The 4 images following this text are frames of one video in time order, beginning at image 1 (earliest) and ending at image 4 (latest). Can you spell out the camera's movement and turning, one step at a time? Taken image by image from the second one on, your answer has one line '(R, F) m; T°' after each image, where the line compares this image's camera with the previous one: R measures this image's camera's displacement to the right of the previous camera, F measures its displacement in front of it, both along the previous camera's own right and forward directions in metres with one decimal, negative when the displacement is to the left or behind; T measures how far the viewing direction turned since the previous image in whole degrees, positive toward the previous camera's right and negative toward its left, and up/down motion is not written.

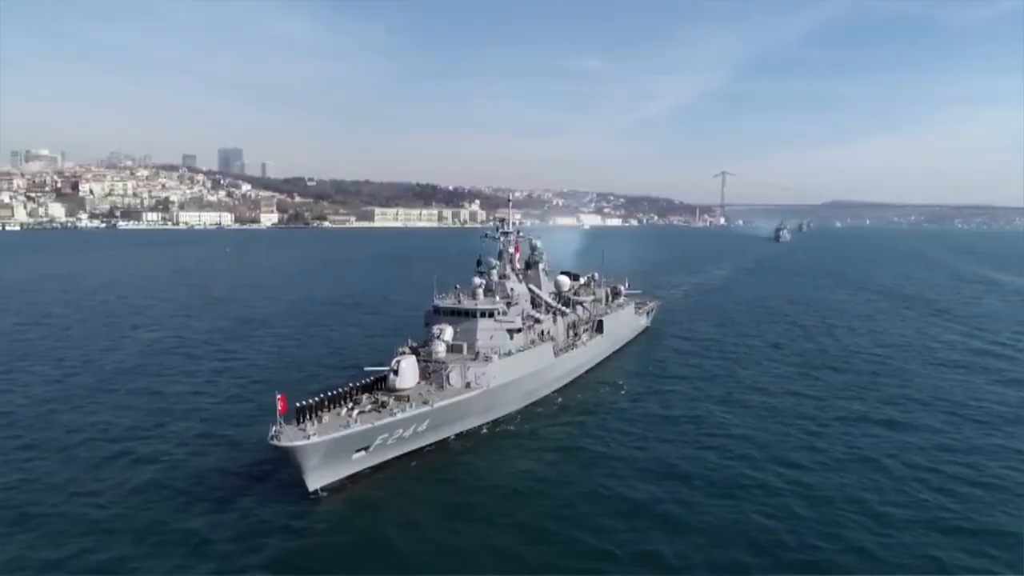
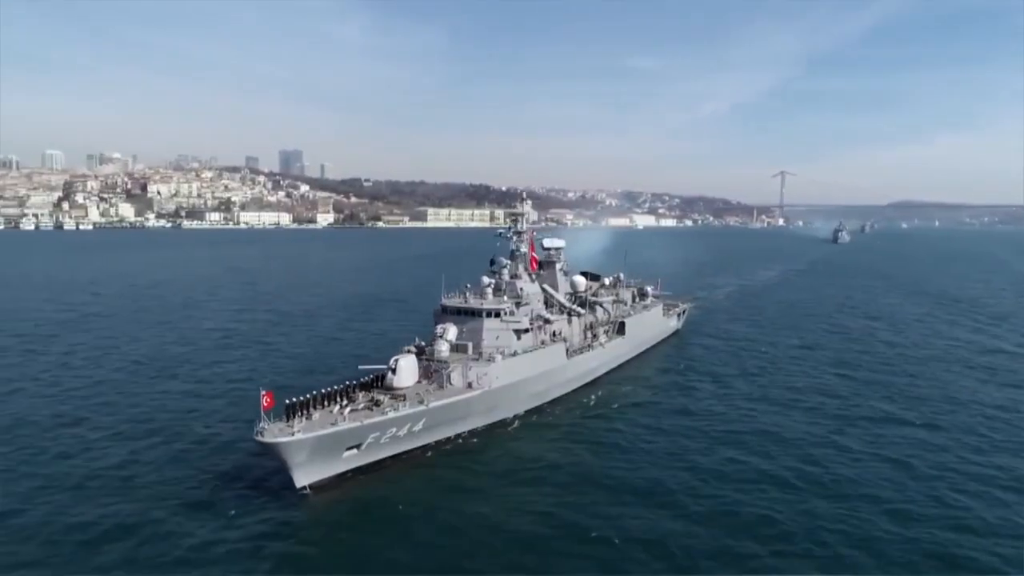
(+1.3, +0.2) m; -4°
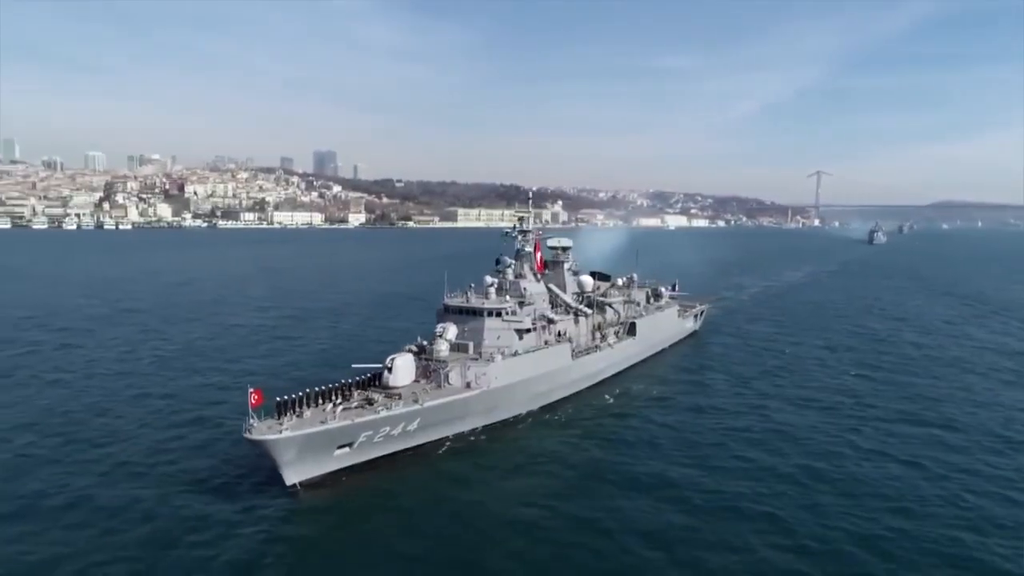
(+0.8, +0.2) m; -3°
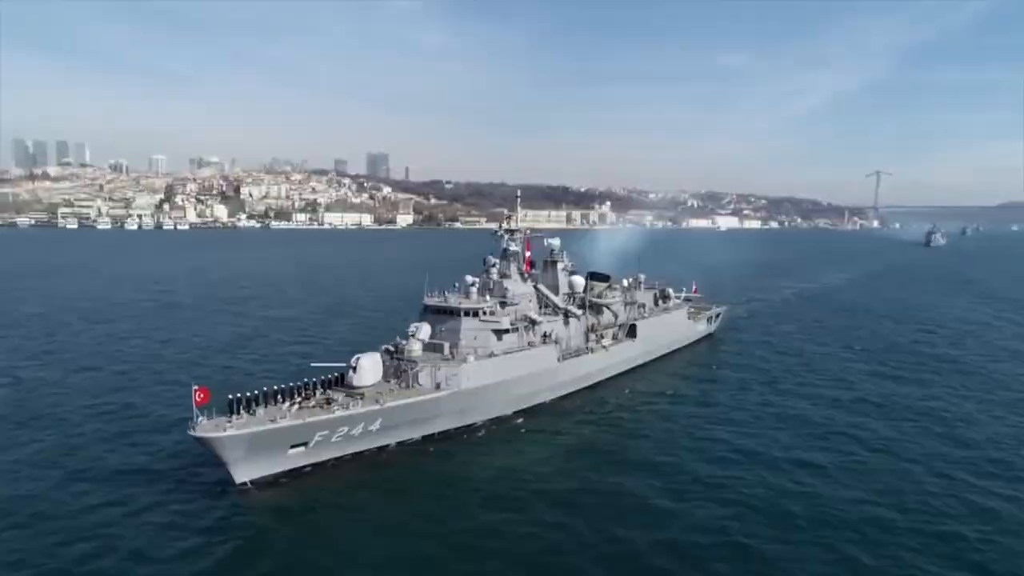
(+1.9, +0.5) m; -4°
